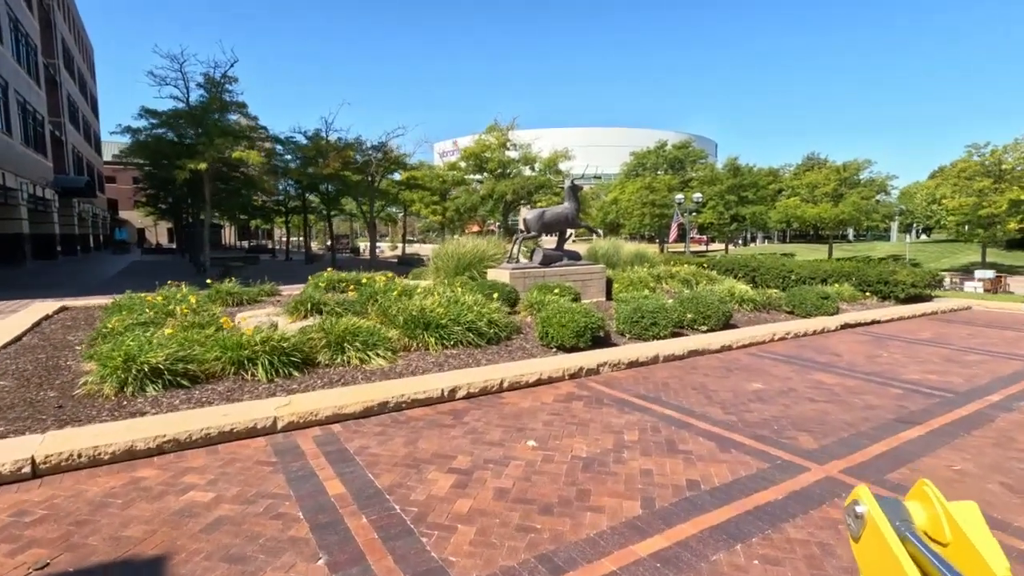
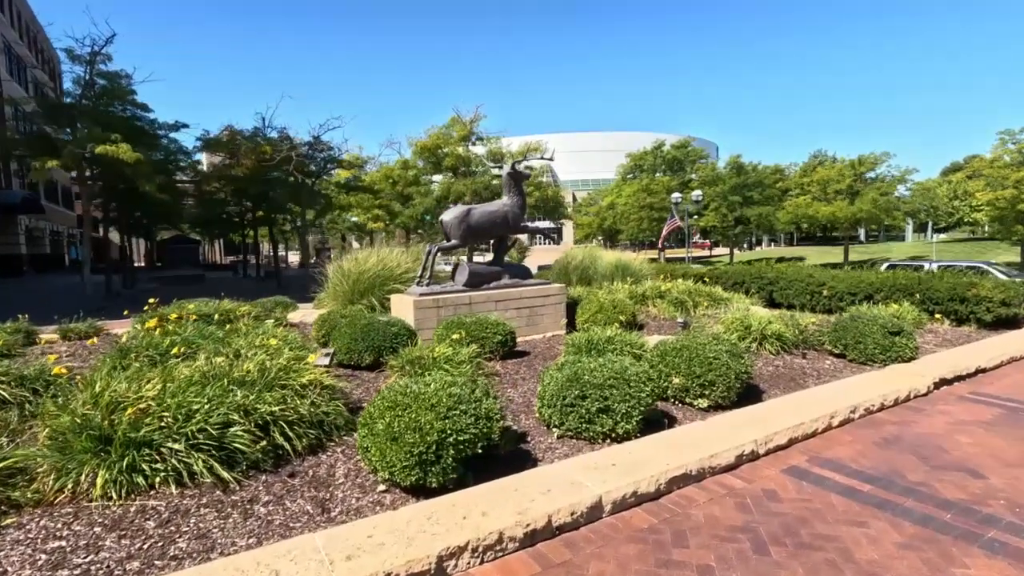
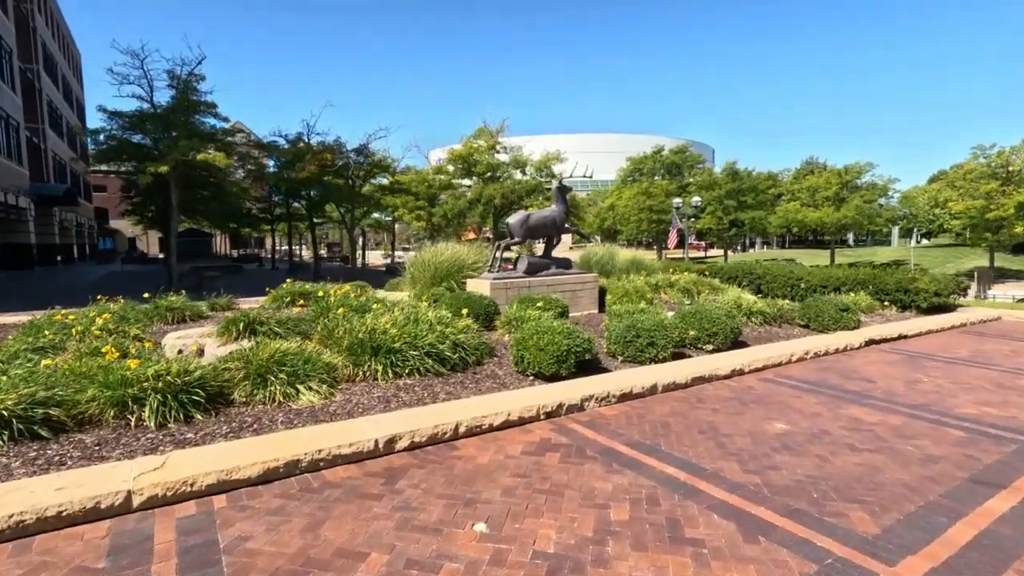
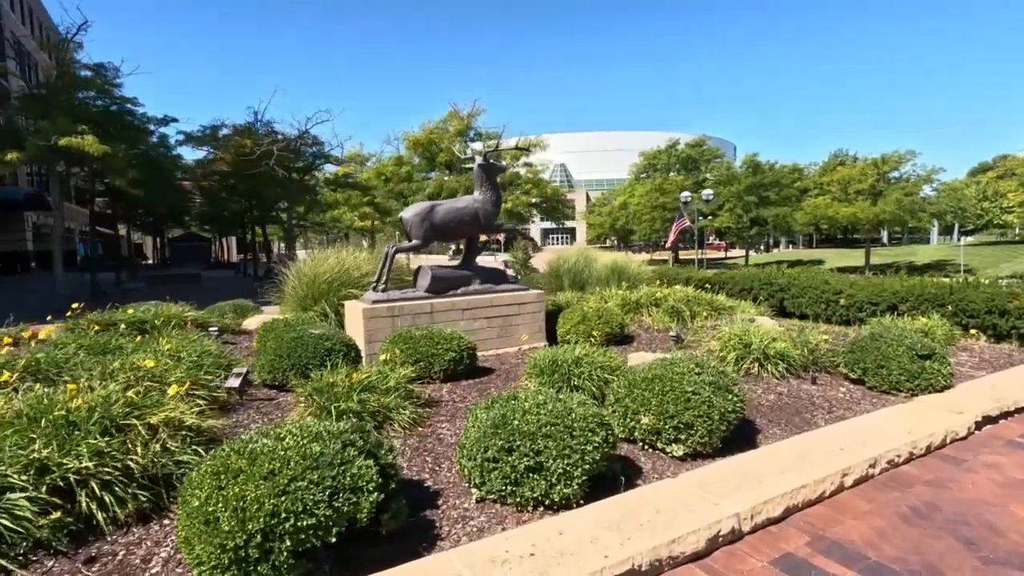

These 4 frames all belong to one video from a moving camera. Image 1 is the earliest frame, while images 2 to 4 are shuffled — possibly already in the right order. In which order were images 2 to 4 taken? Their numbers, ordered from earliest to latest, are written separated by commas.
3, 2, 4
